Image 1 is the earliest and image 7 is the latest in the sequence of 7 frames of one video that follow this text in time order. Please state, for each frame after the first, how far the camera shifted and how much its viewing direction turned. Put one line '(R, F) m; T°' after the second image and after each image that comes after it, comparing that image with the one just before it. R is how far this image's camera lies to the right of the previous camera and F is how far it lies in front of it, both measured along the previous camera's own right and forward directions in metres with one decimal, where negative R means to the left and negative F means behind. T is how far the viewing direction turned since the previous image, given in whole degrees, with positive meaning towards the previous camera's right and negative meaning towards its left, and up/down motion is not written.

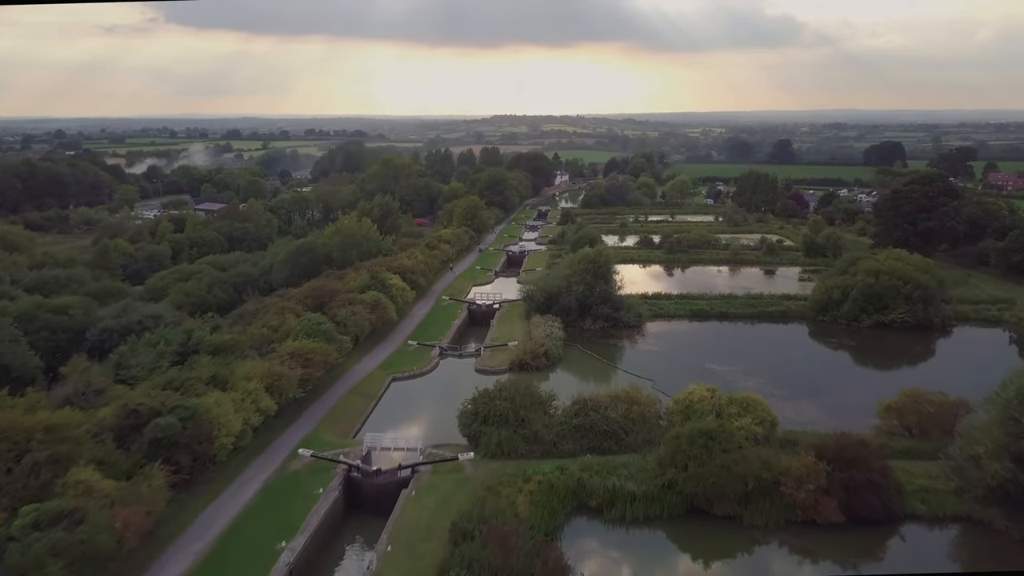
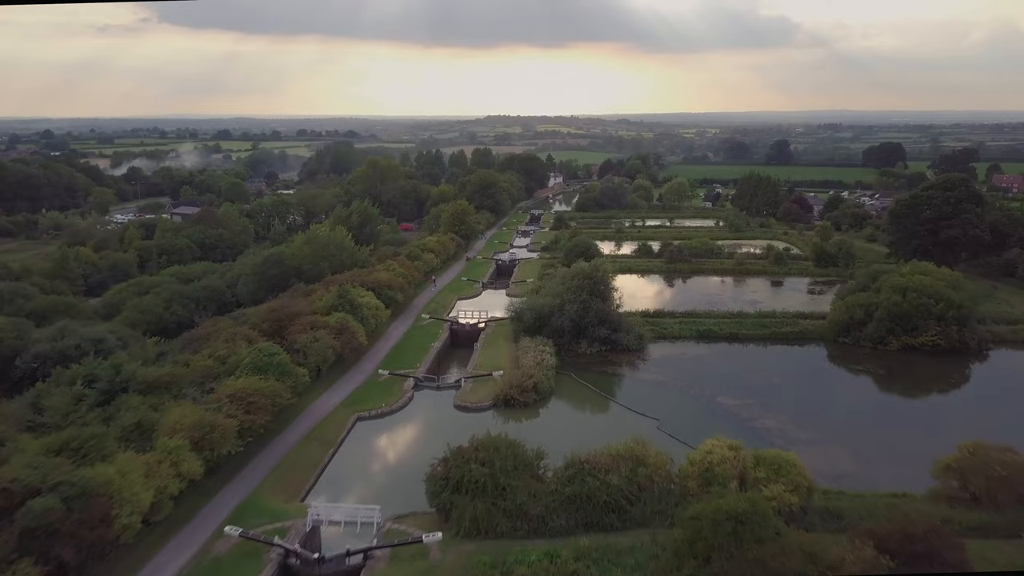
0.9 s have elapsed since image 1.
(+0.2, +1.9) m; 0°
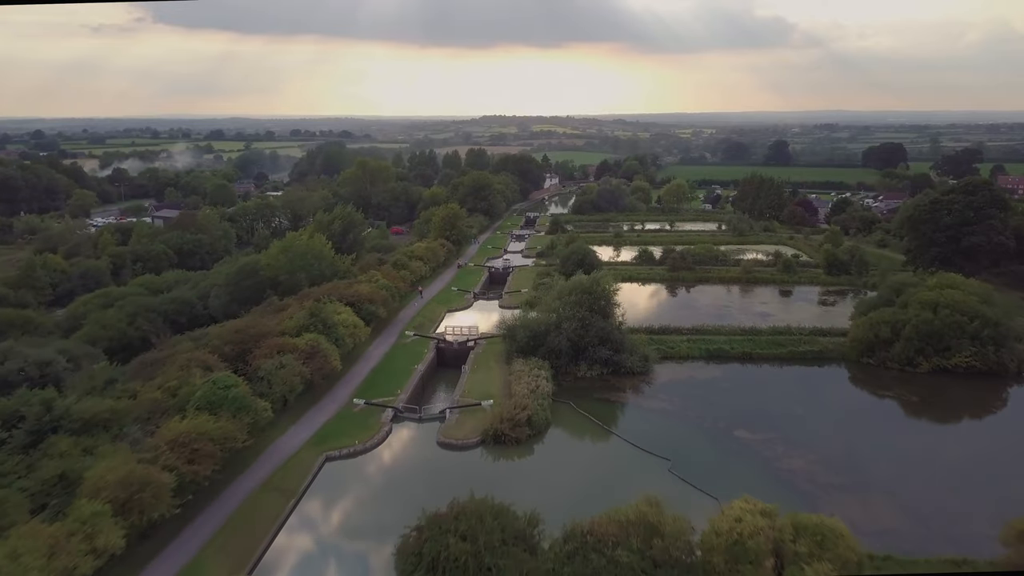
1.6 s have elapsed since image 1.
(+0.1, +1.5) m; 0°
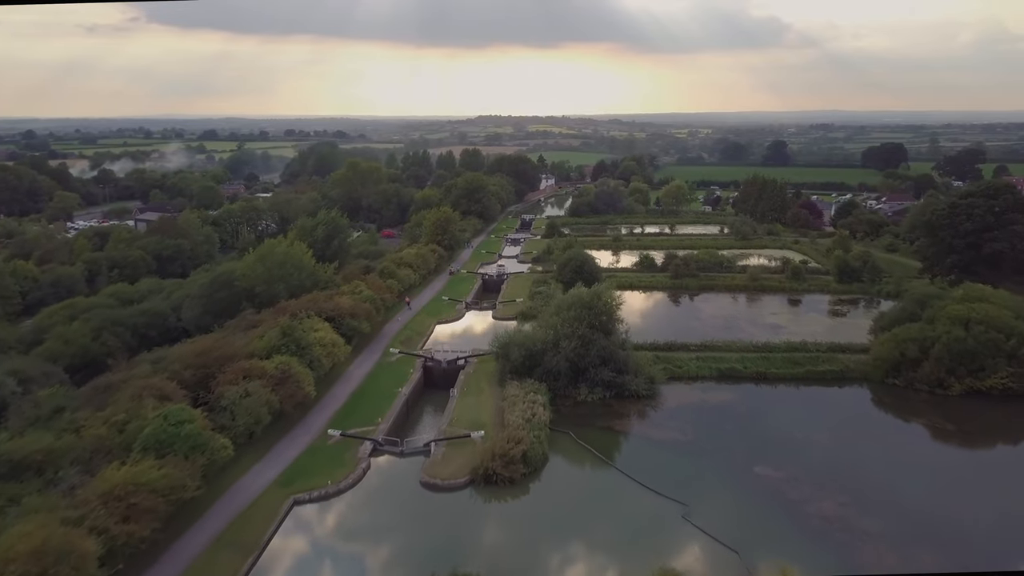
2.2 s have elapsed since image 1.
(0.0, +1.3) m; 0°
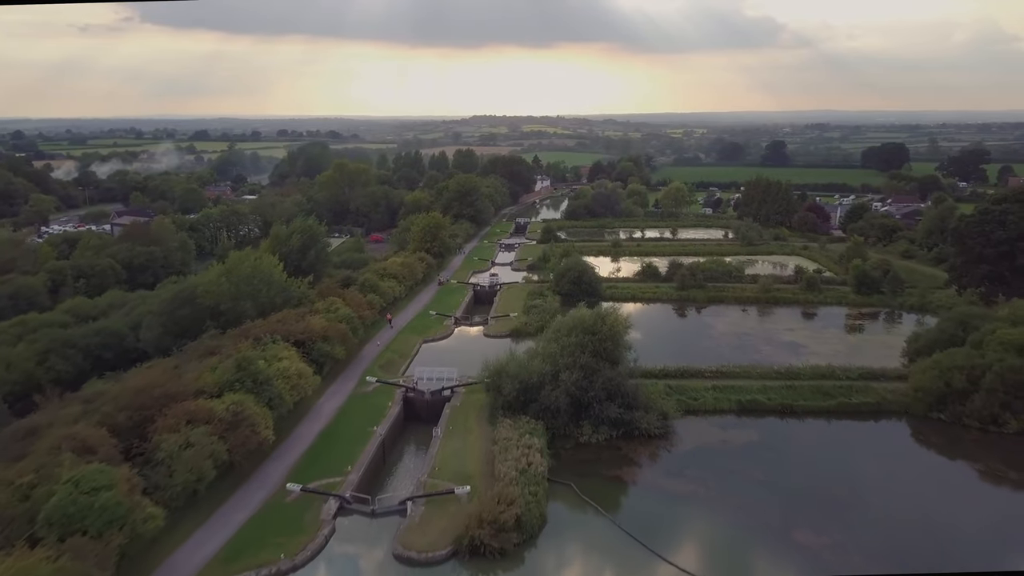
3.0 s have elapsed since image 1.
(0.0, +1.7) m; 0°
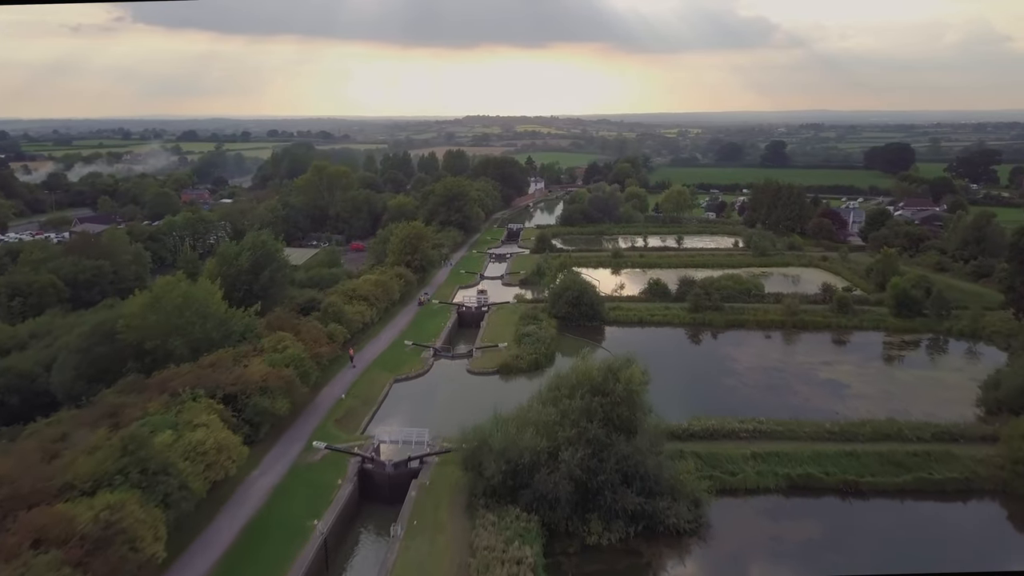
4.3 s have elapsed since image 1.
(+0.1, +2.8) m; 0°
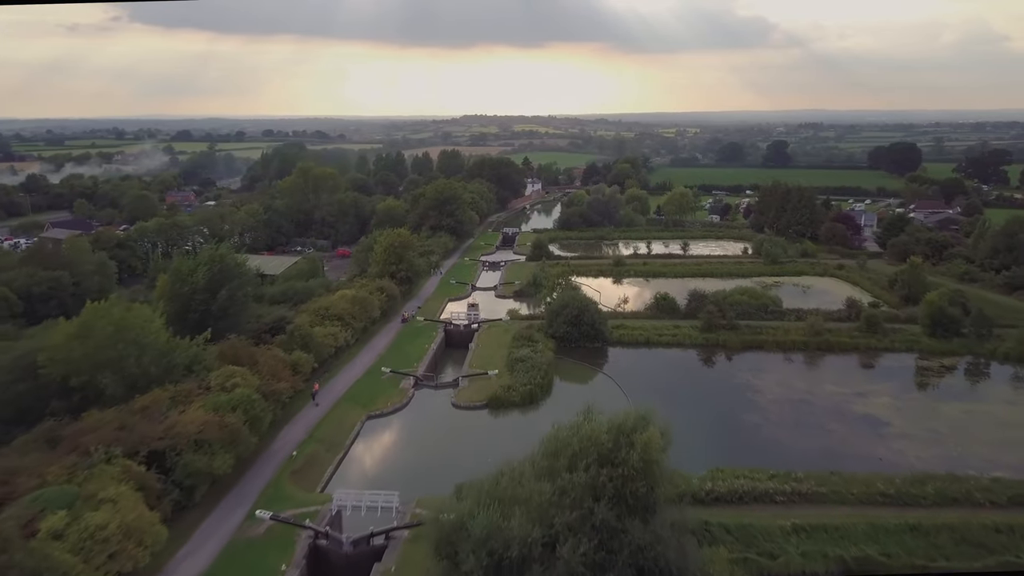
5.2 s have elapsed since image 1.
(+0.1, +1.9) m; 0°
